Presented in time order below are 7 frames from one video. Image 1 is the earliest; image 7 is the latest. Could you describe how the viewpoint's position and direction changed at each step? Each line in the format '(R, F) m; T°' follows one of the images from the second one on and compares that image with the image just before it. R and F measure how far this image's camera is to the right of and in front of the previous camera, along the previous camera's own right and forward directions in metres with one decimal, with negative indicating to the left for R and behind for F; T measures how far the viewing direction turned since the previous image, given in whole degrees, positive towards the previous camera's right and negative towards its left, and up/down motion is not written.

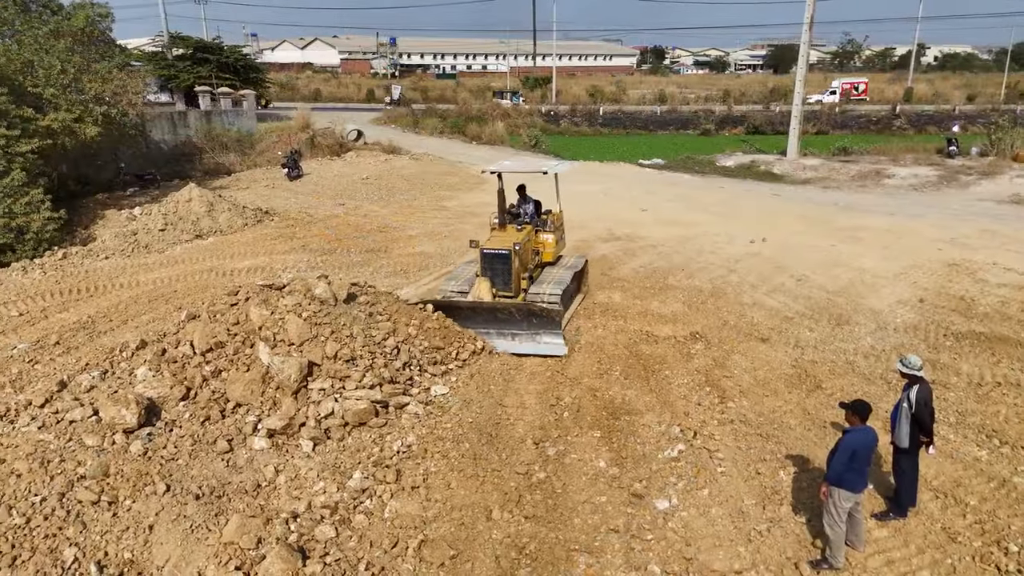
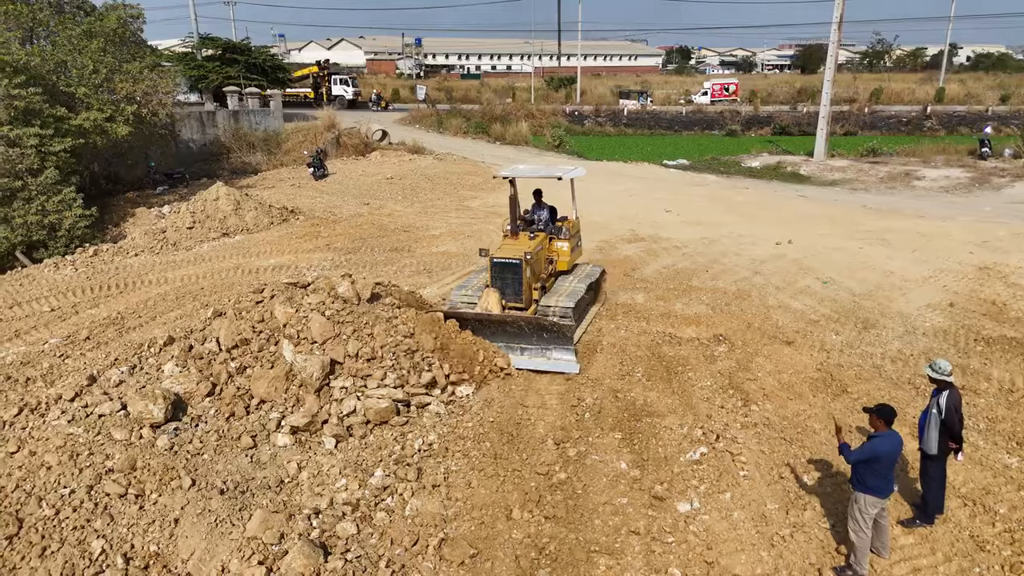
(0.0, 0.0) m; -2°
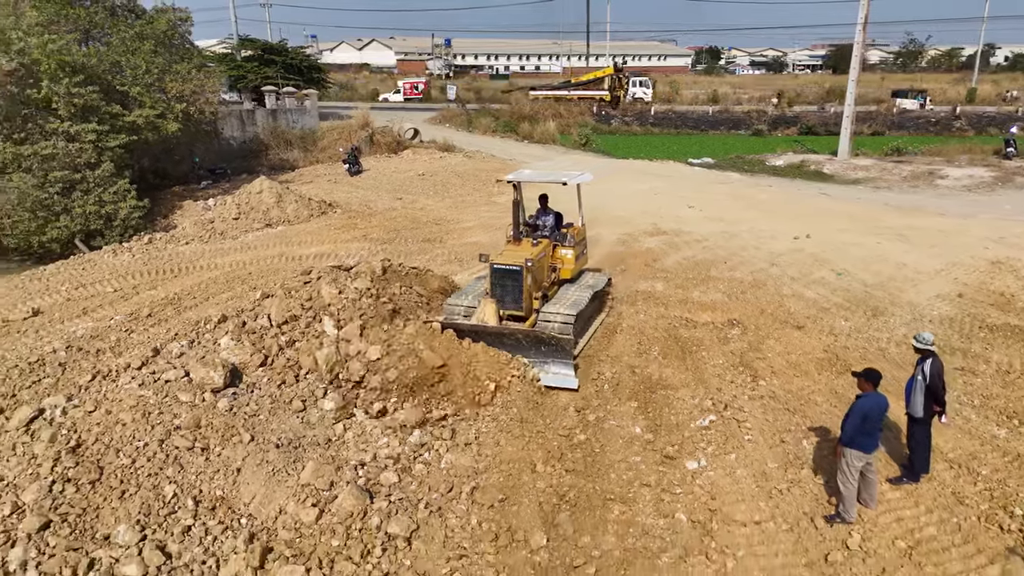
(0.0, -0.6) m; -2°
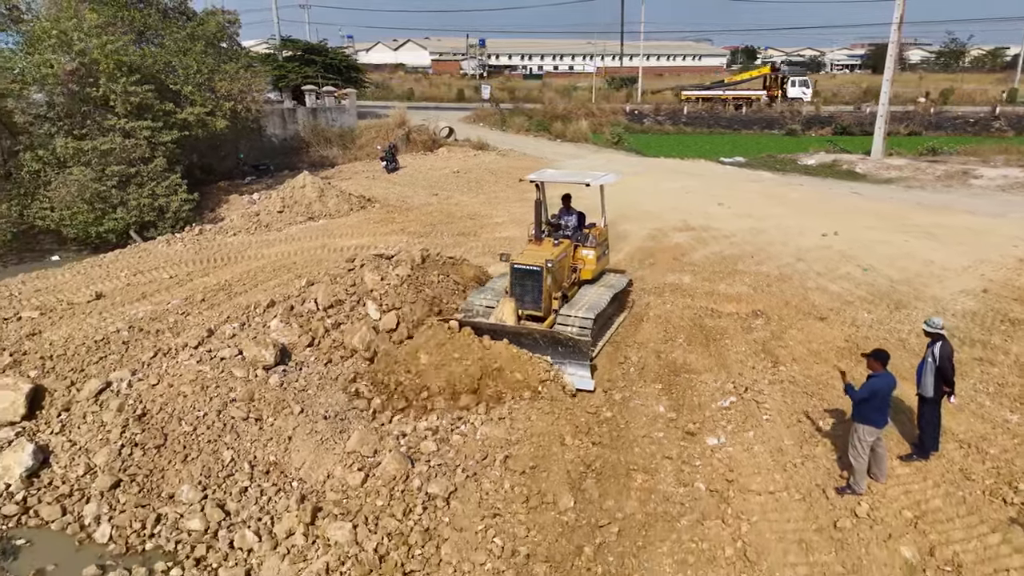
(0.0, -0.4) m; -3°
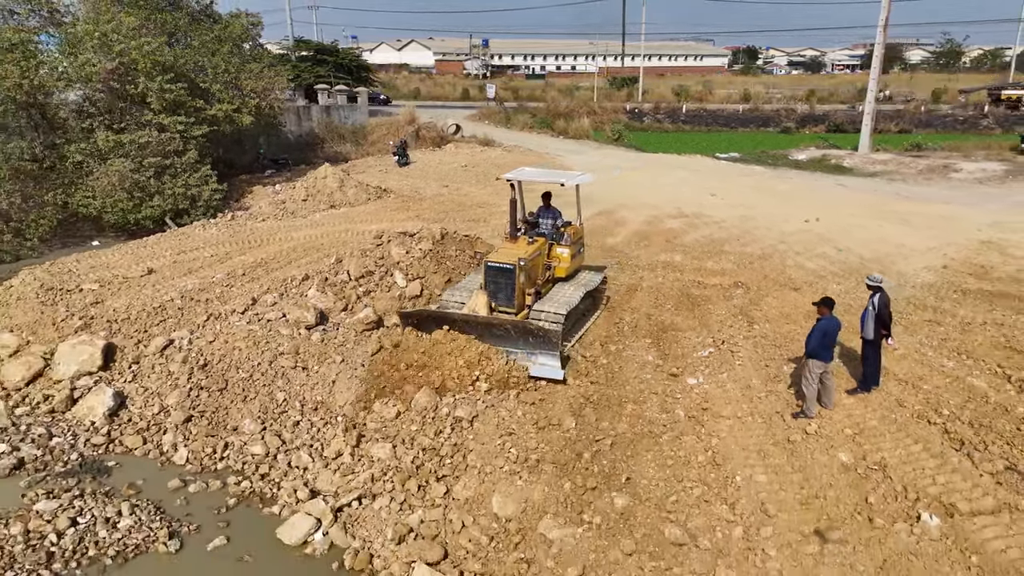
(-0.1, -1.2) m; 0°
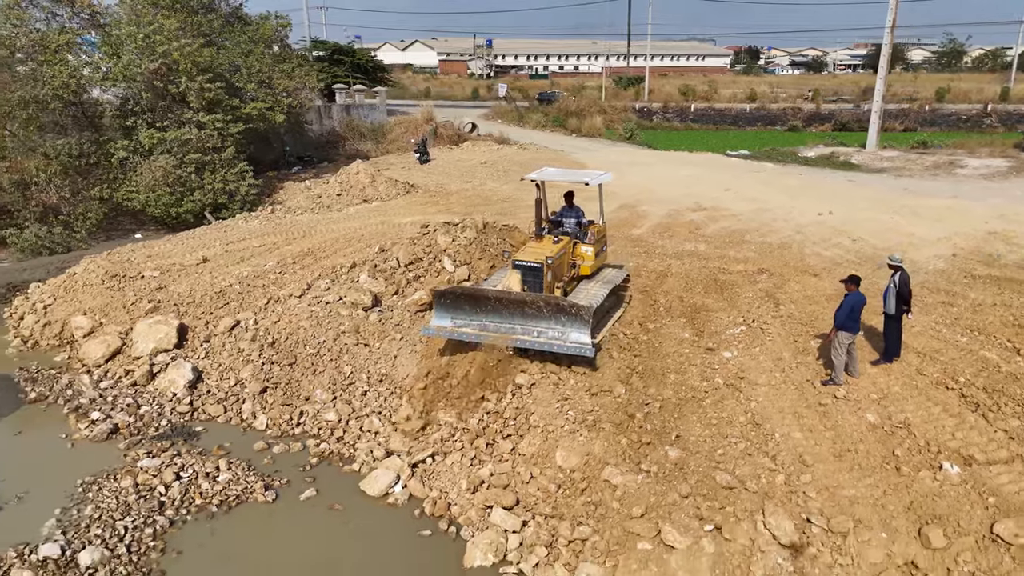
(-0.6, -0.7) m; 0°
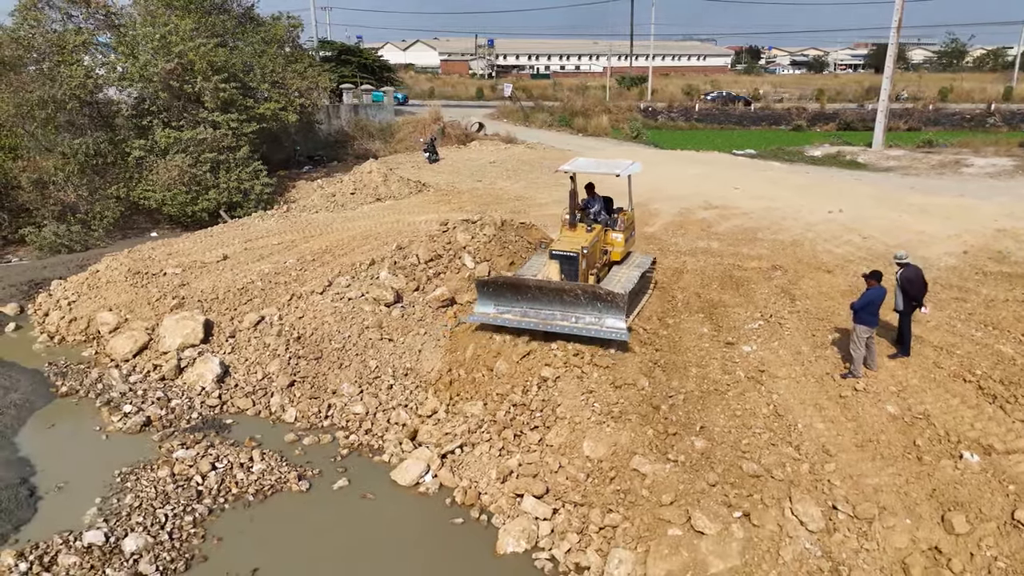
(-0.3, -0.2) m; 0°
